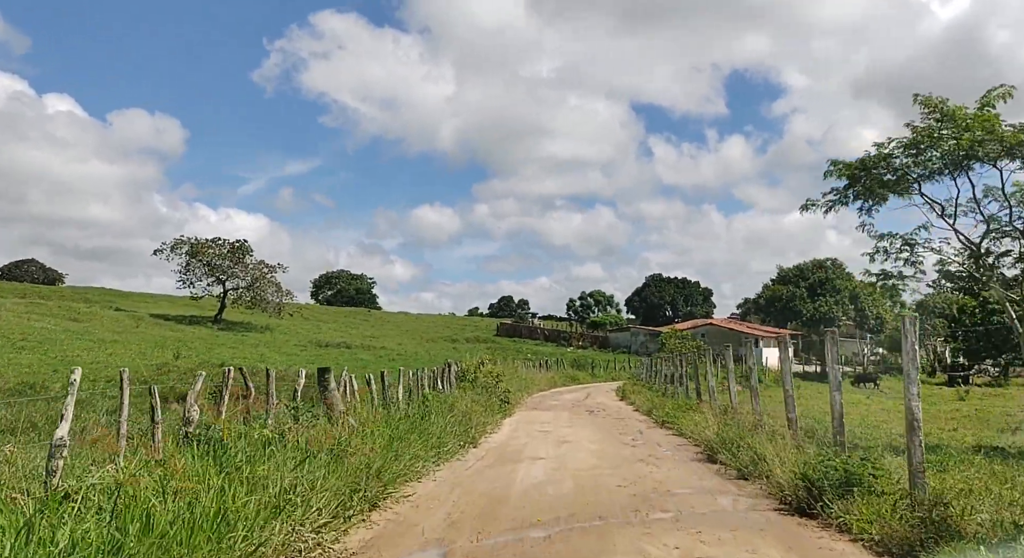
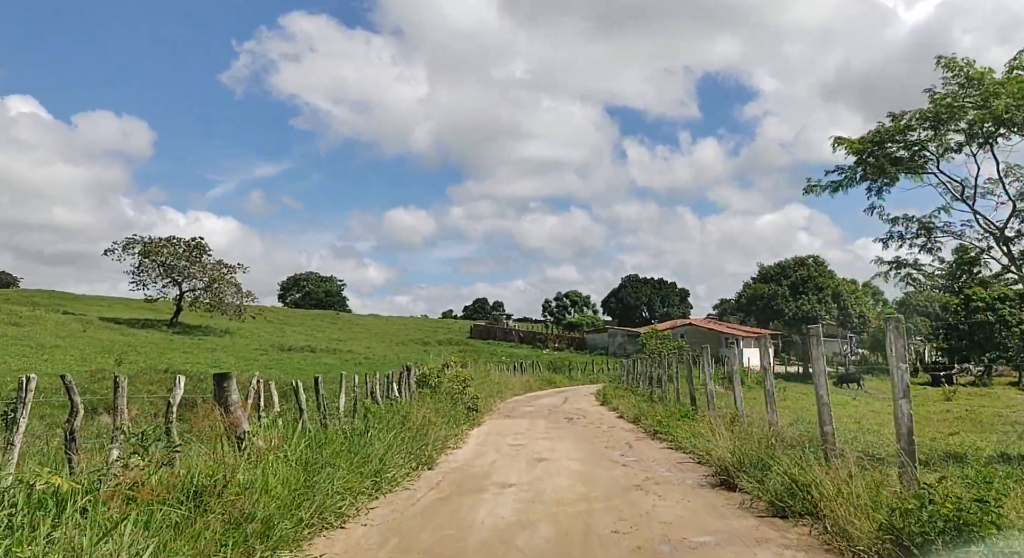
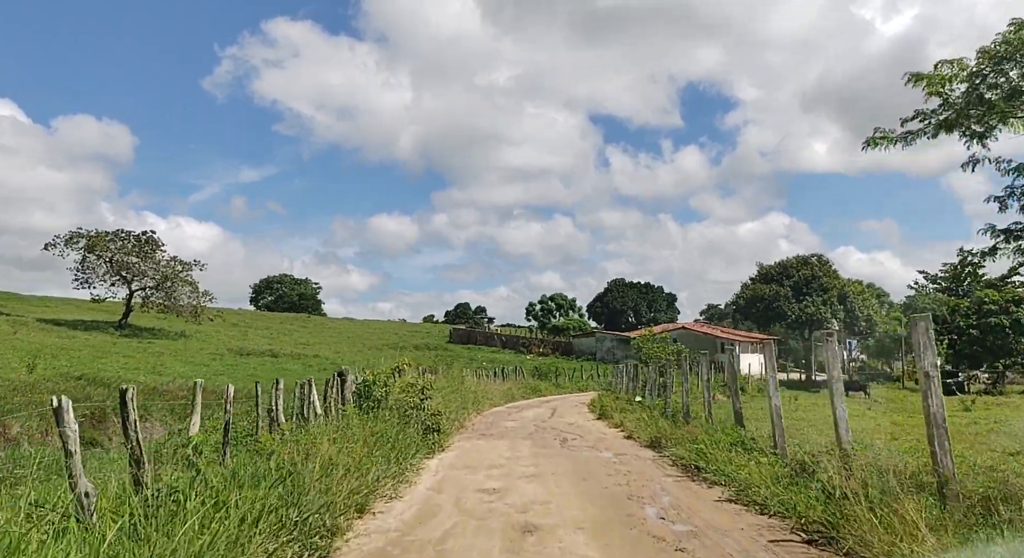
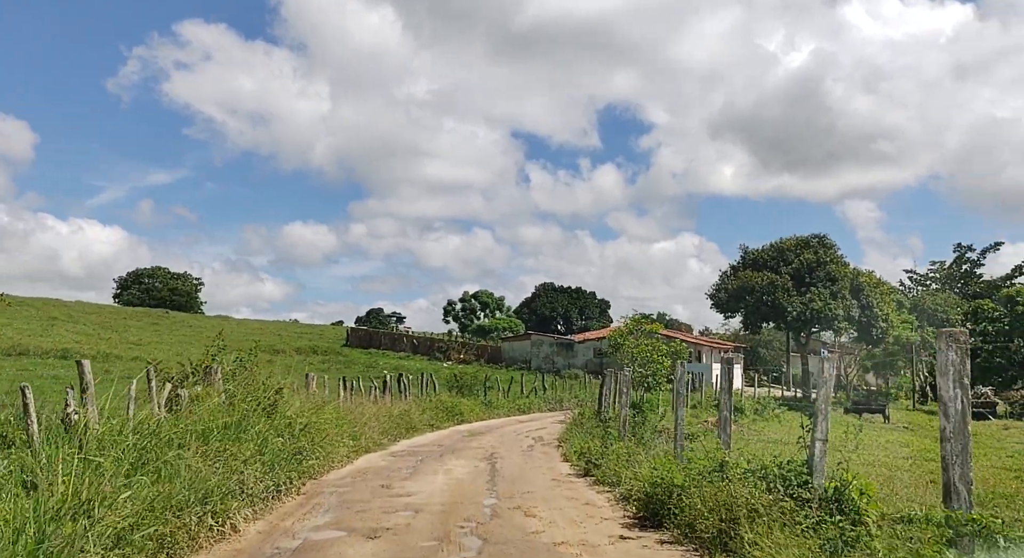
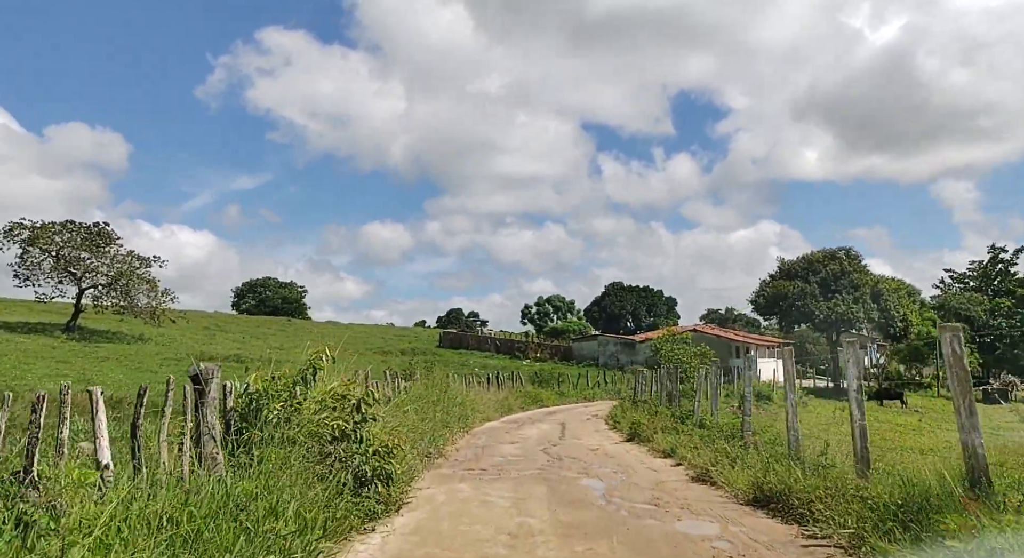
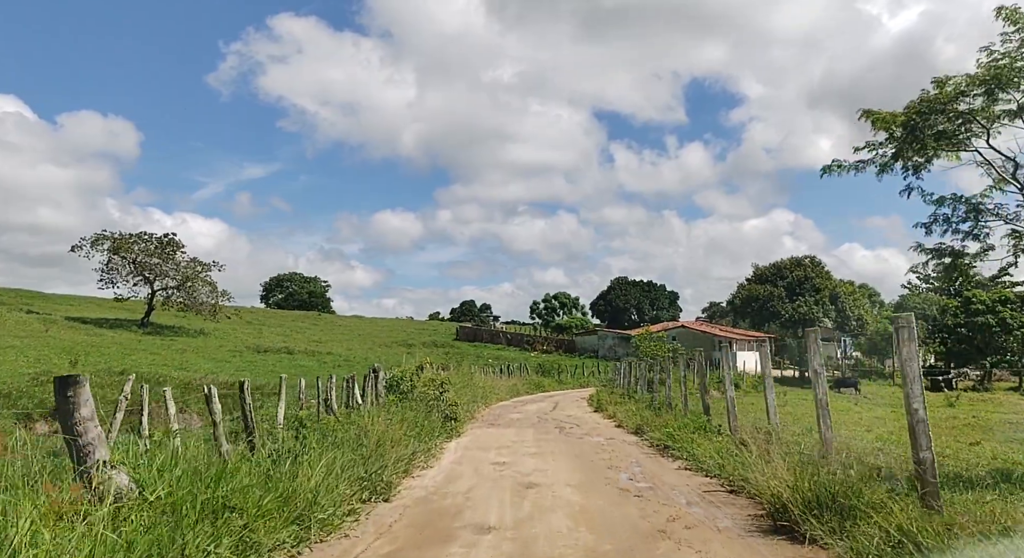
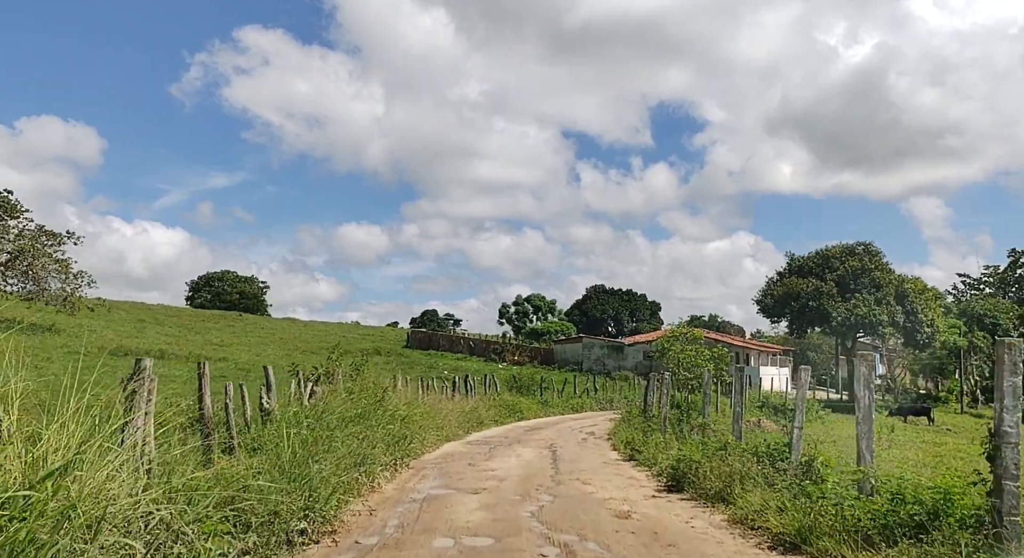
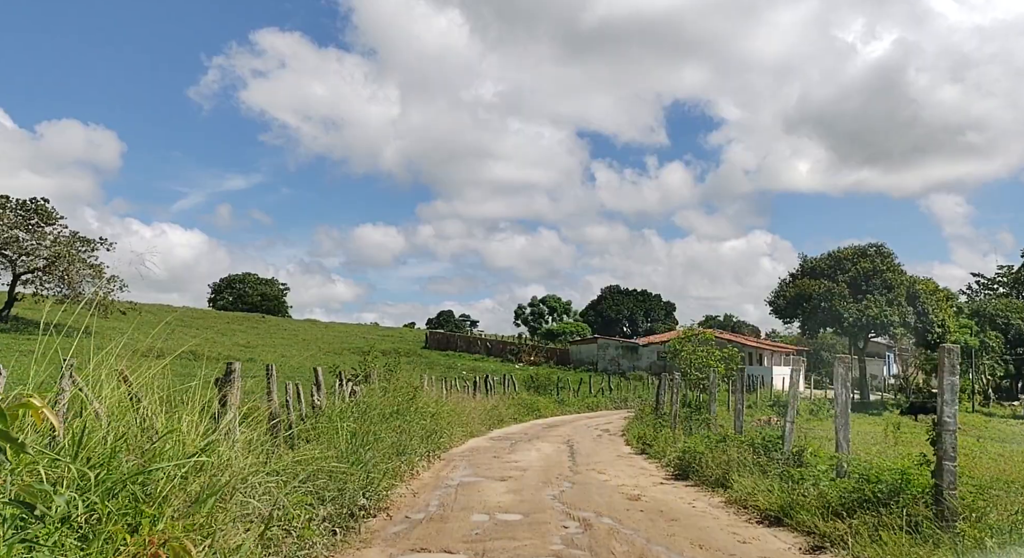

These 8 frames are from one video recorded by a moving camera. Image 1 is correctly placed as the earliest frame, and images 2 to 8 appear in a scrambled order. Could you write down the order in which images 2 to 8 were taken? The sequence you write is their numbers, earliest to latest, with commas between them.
2, 6, 3, 5, 8, 7, 4
